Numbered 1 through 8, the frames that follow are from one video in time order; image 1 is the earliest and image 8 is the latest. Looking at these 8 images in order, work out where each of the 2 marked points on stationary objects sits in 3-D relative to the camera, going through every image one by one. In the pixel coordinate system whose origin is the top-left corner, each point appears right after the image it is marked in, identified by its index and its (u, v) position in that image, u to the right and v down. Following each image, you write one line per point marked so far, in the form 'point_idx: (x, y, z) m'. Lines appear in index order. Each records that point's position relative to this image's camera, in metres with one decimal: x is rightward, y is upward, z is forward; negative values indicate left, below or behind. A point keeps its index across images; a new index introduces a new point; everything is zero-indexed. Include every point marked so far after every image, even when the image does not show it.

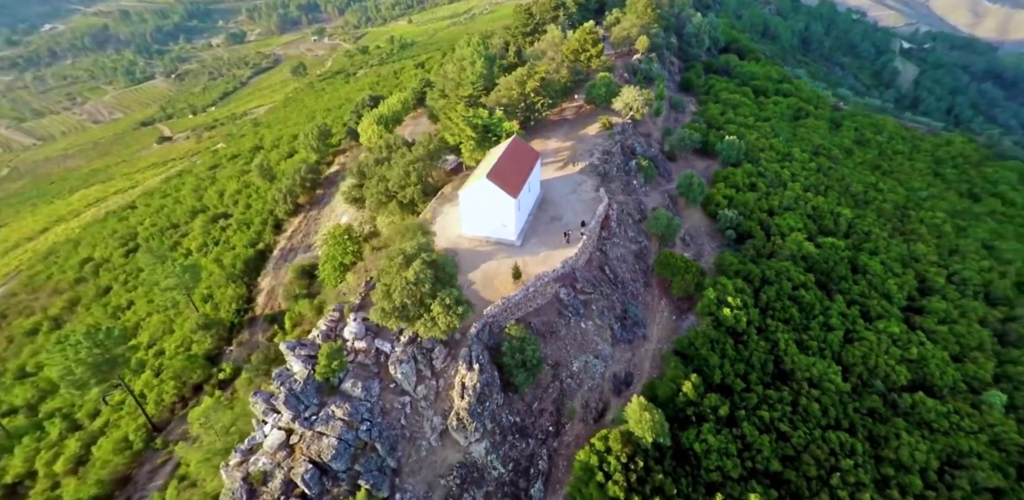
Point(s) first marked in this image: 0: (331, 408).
0: (-7.4, -6.6, +17.5) m
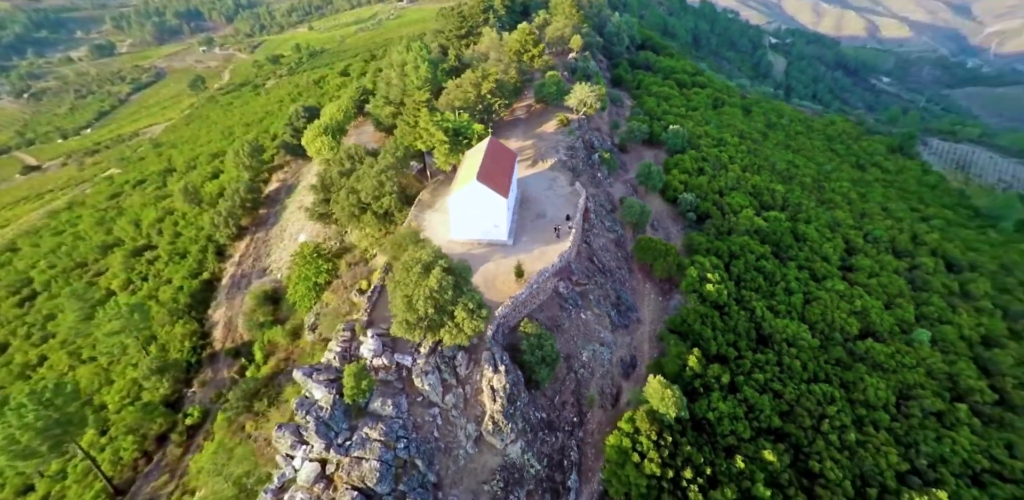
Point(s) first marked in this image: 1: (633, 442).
0: (-5.8, -7.1, +16.6) m
1: (+5.8, -9.2, +19.7) m
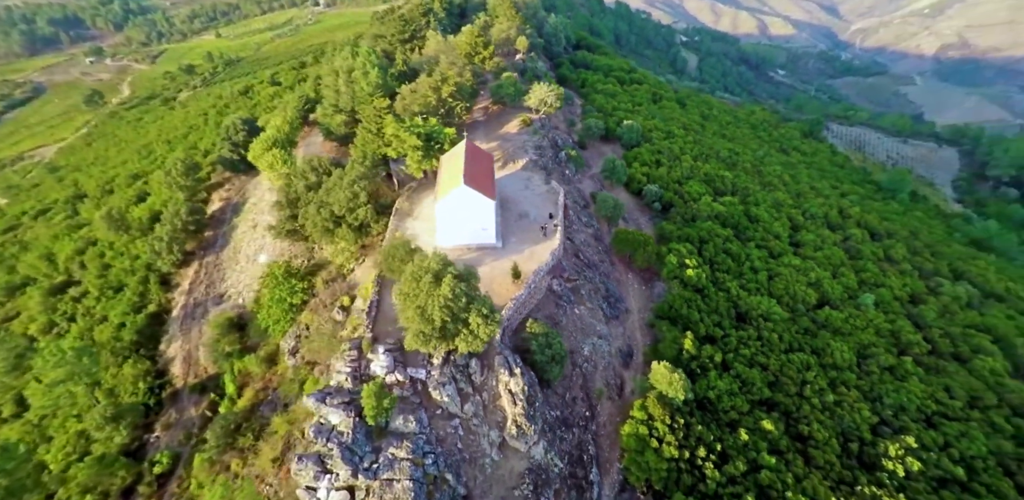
0: (-4.6, -7.6, +15.8) m
1: (+6.7, -8.7, +20.3) m
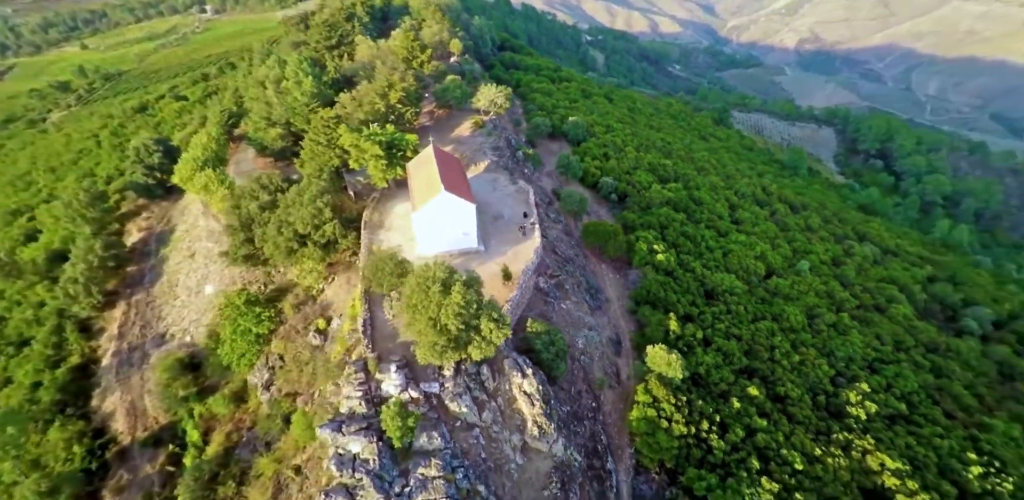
0: (-3.3, -8.0, +15.1) m
1: (+7.3, -8.1, +21.1) m
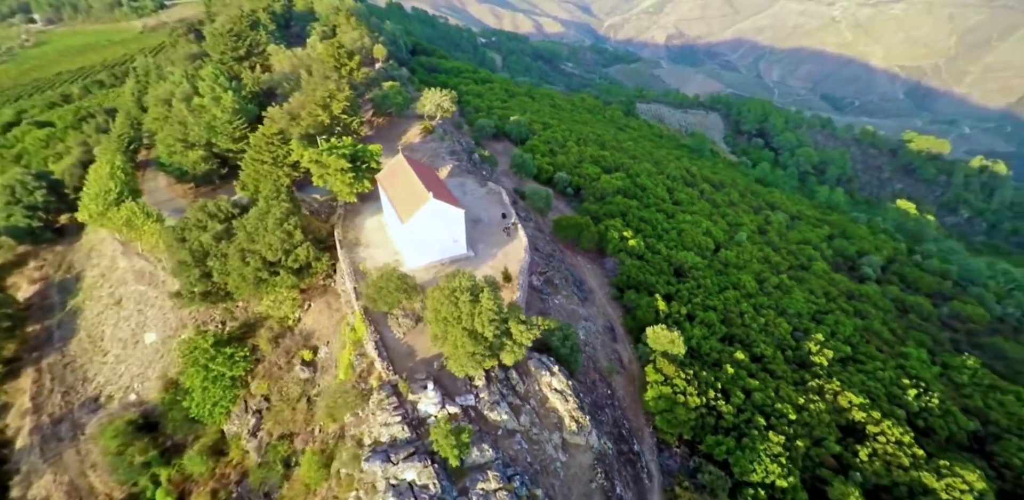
0: (-1.1, -8.3, +14.6) m
1: (+8.3, -7.3, +22.2) m
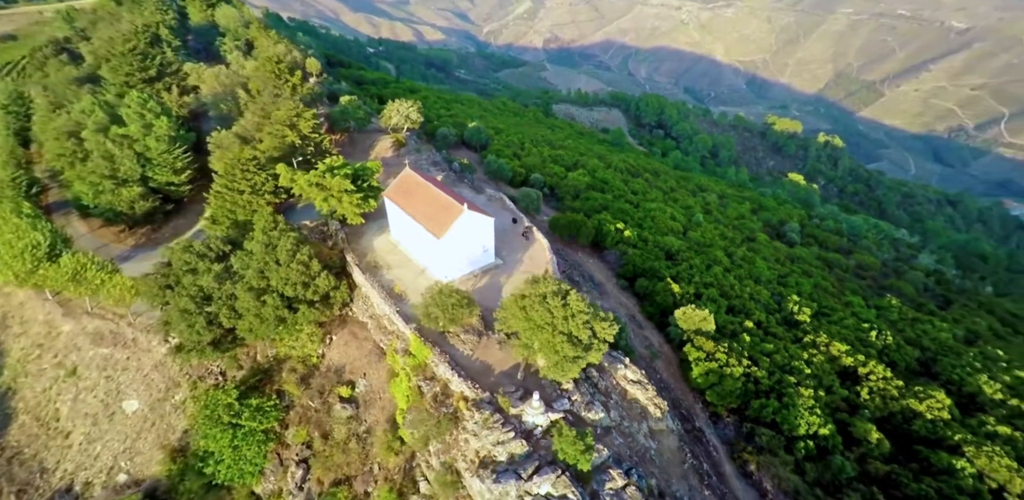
0: (+3.4, -8.4, +14.7) m
1: (+11.4, -6.3, +23.7) m
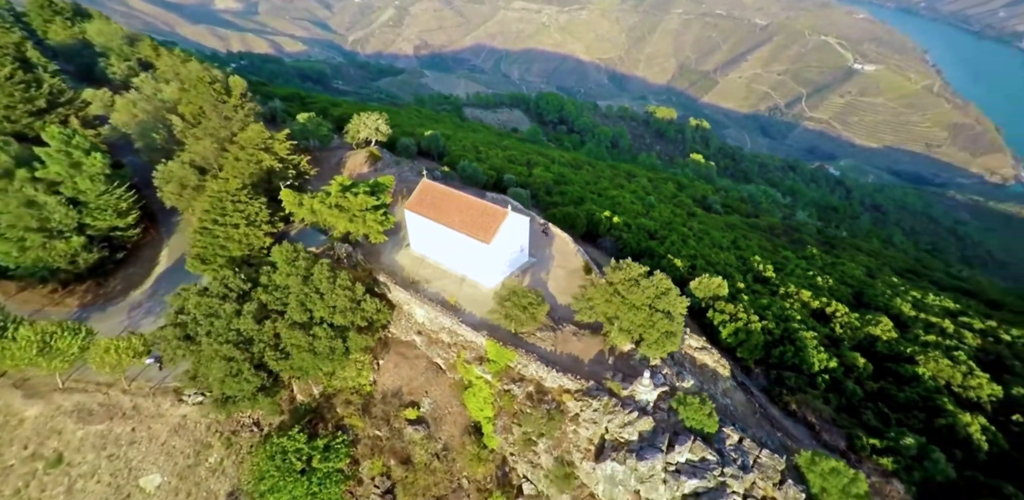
0: (+8.5, -7.6, +16.6) m
1: (+14.4, -4.6, +26.8) m
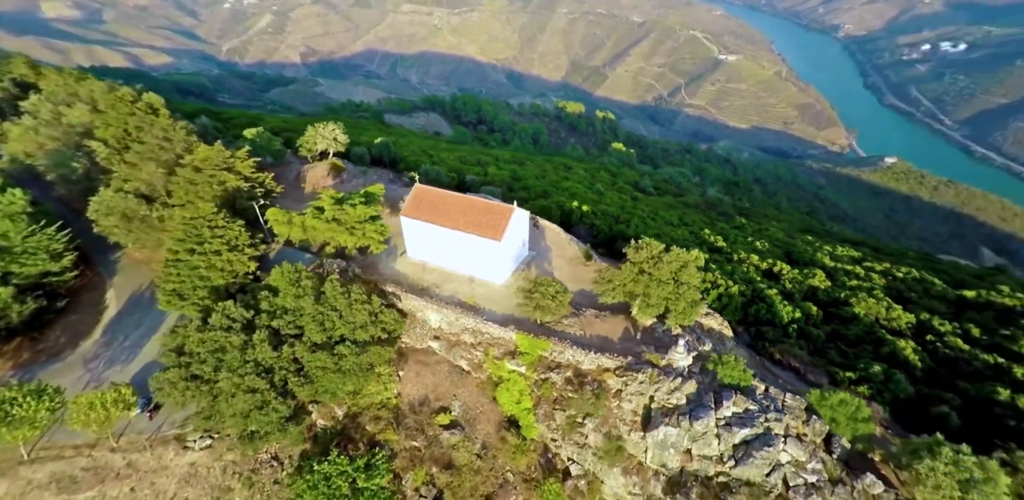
0: (+10.8, -6.3, +19.0) m
1: (+14.7, -2.7, +29.9) m
